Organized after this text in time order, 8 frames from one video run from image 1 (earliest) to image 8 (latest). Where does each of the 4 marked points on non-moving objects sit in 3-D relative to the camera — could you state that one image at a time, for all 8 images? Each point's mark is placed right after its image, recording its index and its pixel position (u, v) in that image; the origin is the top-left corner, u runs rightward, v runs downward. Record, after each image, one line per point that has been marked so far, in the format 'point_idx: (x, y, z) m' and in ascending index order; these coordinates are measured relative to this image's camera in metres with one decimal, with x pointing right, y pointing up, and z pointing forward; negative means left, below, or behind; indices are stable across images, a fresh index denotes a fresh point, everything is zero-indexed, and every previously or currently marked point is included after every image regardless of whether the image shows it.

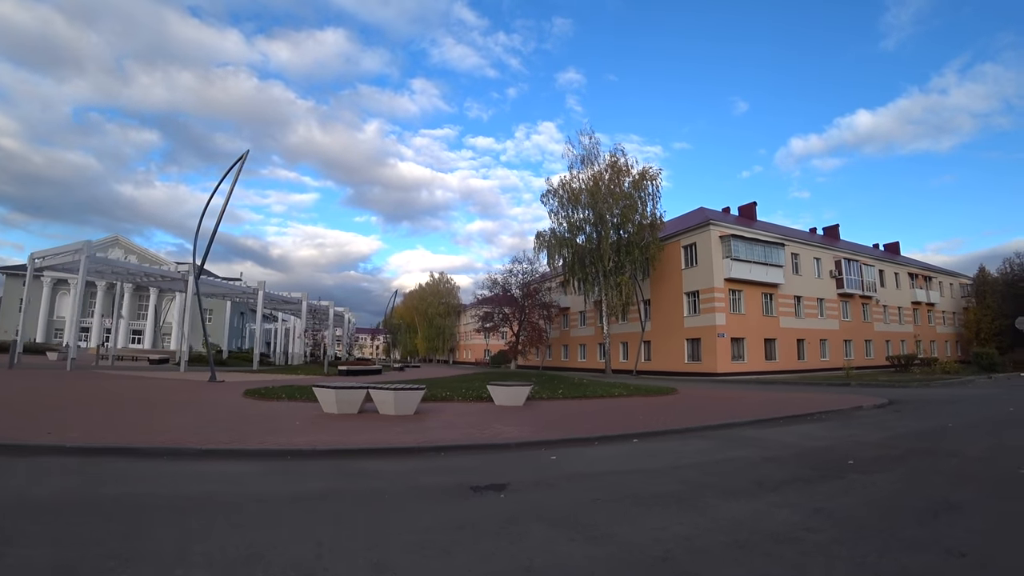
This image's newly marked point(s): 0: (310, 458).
0: (-3.1, -2.6, +8.0) m
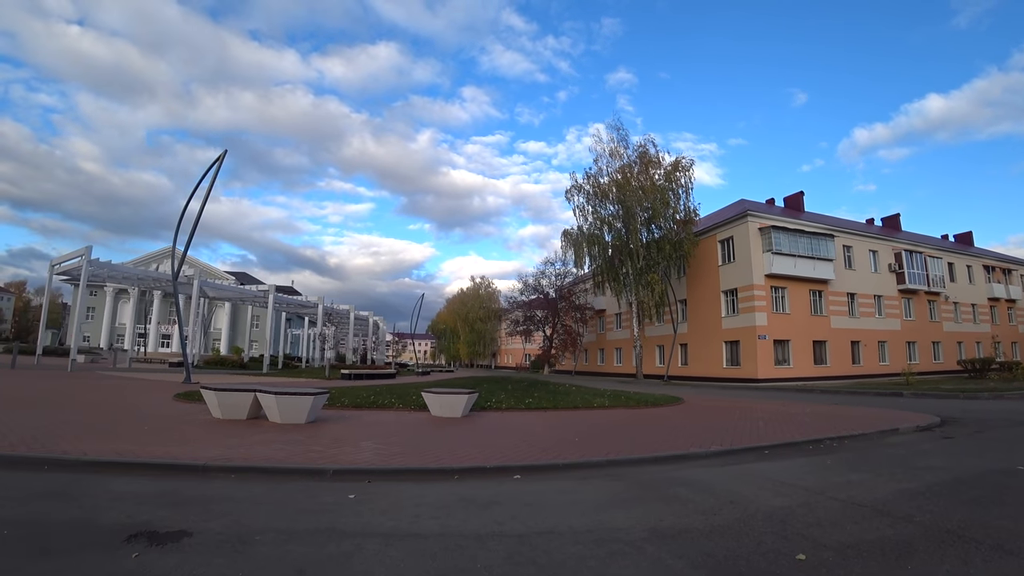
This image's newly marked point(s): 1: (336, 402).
0: (-5.1, -2.3, +5.7) m
1: (-5.2, -3.2, +15.4) m
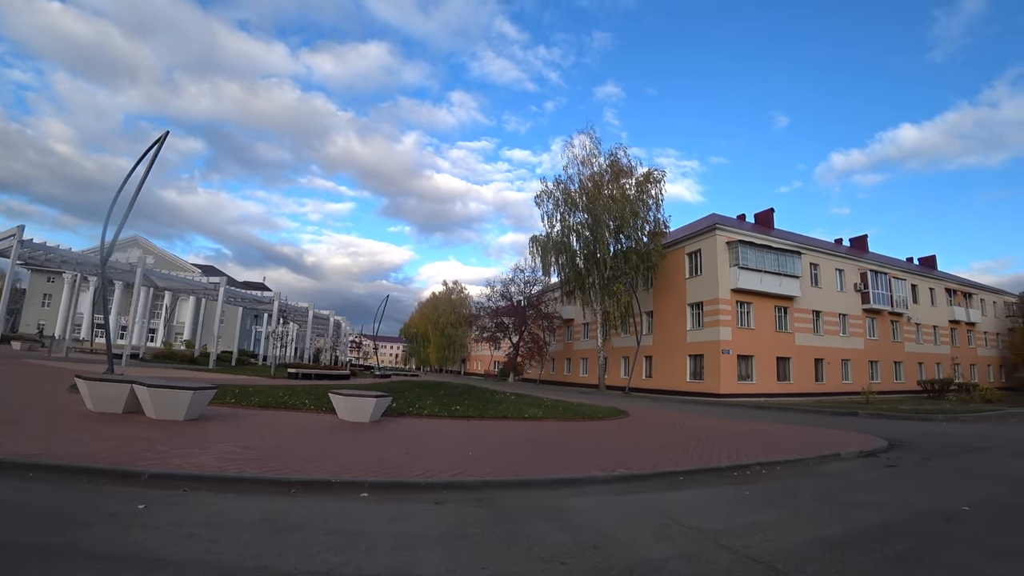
0: (-6.6, -1.8, +4.2) m
1: (-7.1, -2.9, +14.0) m
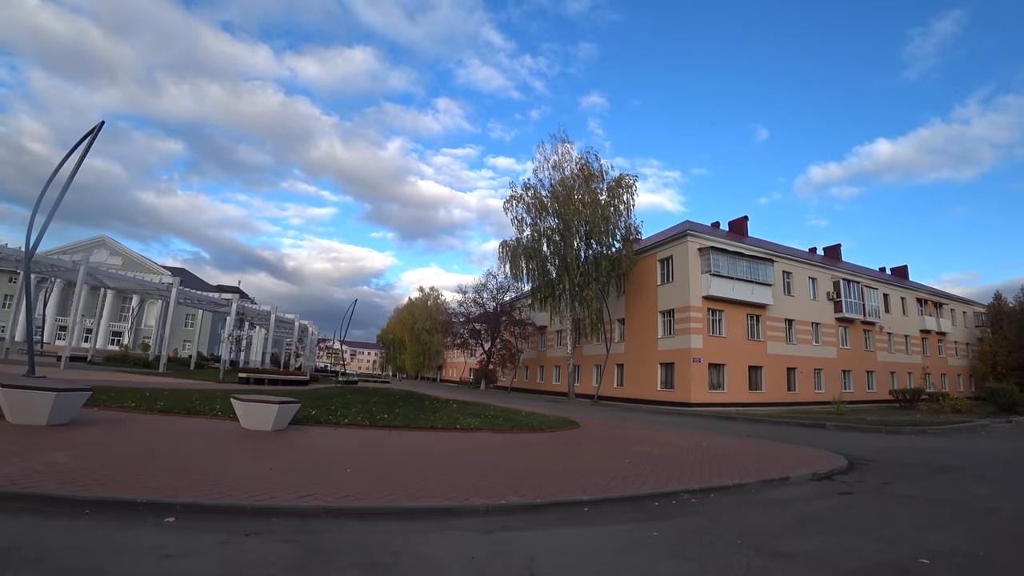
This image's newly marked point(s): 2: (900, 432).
0: (-7.8, -1.6, +2.7) m
1: (-8.7, -2.8, +12.4) m
2: (+11.5, -4.3, +15.7) m
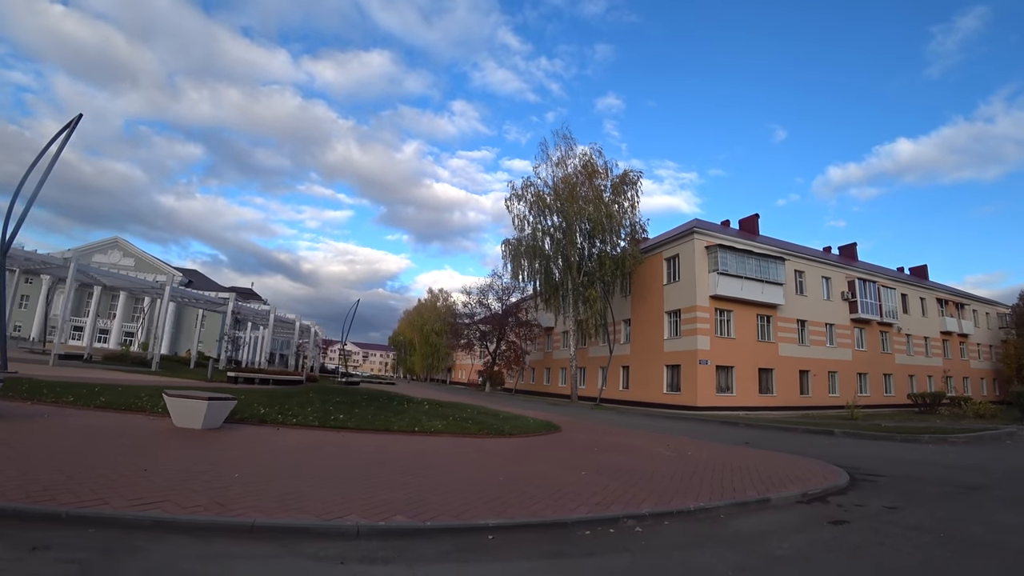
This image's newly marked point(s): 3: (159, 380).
0: (-8.8, -1.3, +1.8) m
1: (-9.4, -2.6, +11.5) m
2: (+10.9, -4.1, +14.2) m
3: (-13.3, -3.5, +19.8) m
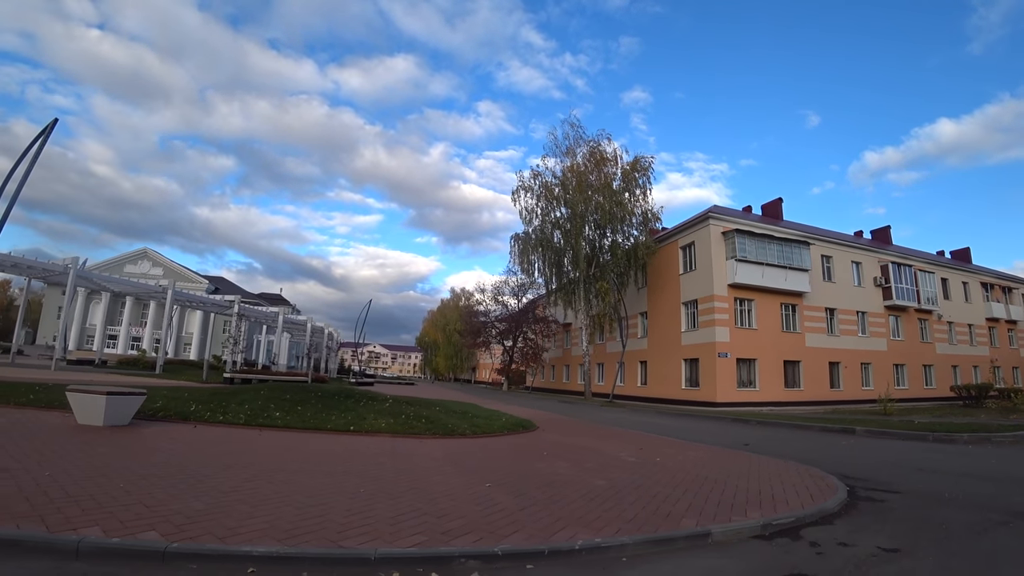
0: (-10.2, -1.3, +0.7) m
1: (-10.3, -2.5, +10.5) m
2: (+10.1, -3.5, +12.1) m
3: (-13.8, -3.5, +18.9) m
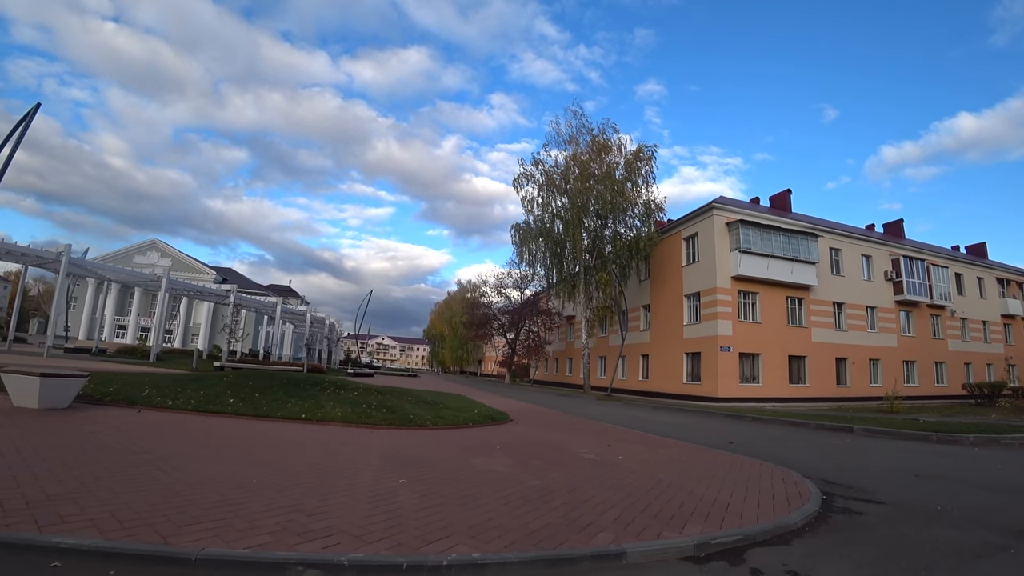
0: (-11.1, -1.0, +0.1) m
1: (-11.0, -2.1, +9.9) m
2: (+9.4, -3.2, +11.2) m
3: (-14.3, -3.0, +18.4) m
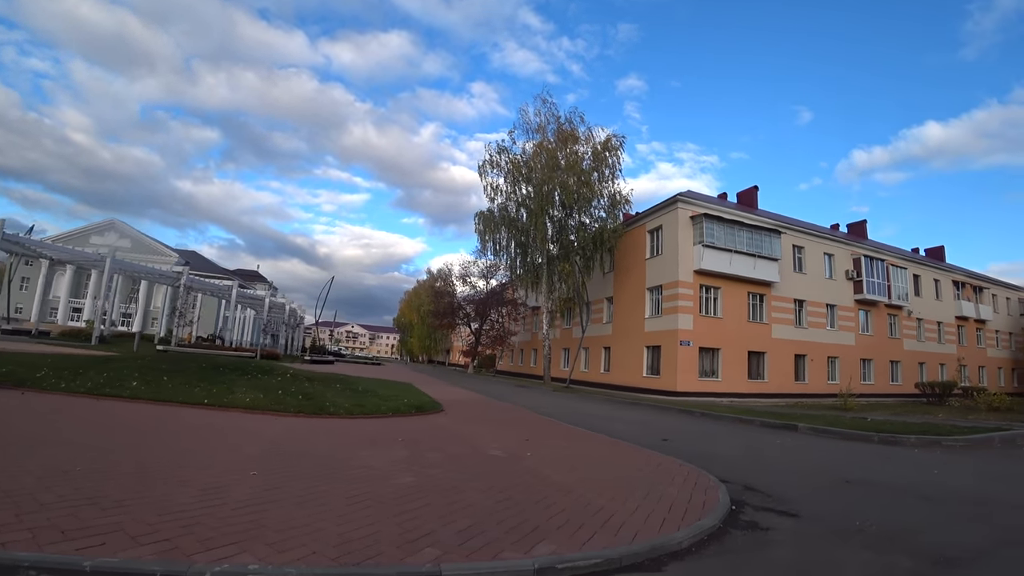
0: (-12.0, -0.5, -1.2) m
1: (-12.4, -1.5, +8.5) m
2: (+7.9, -3.1, +10.8) m
3: (-16.1, -2.2, +16.9) m
